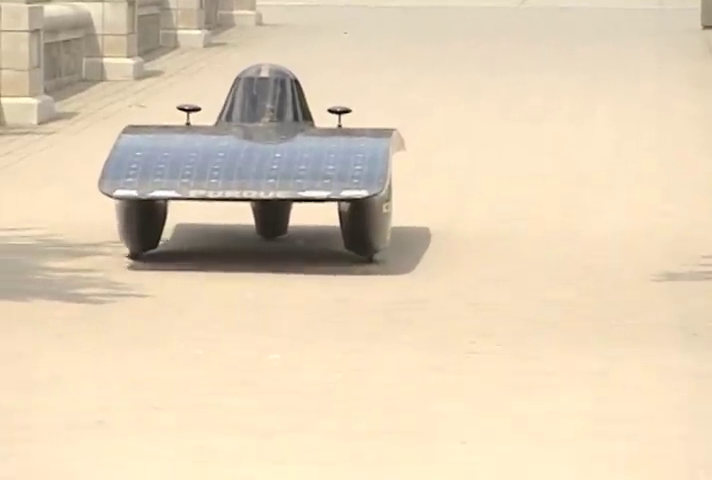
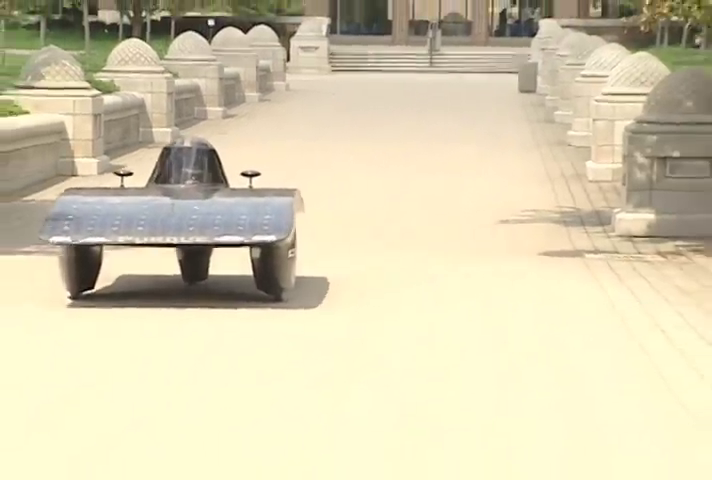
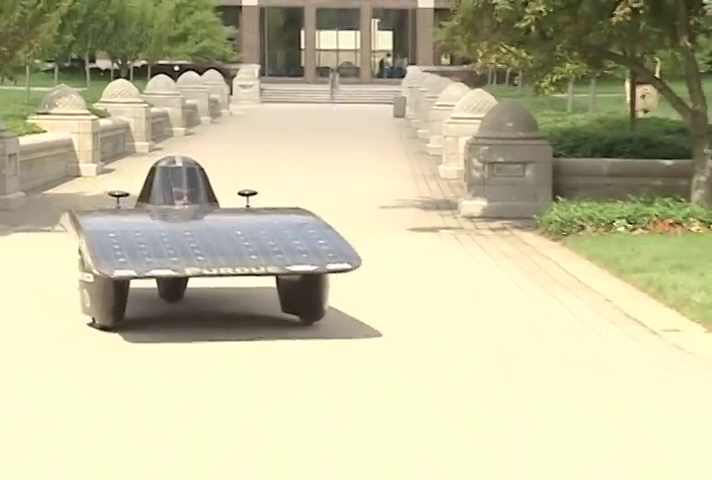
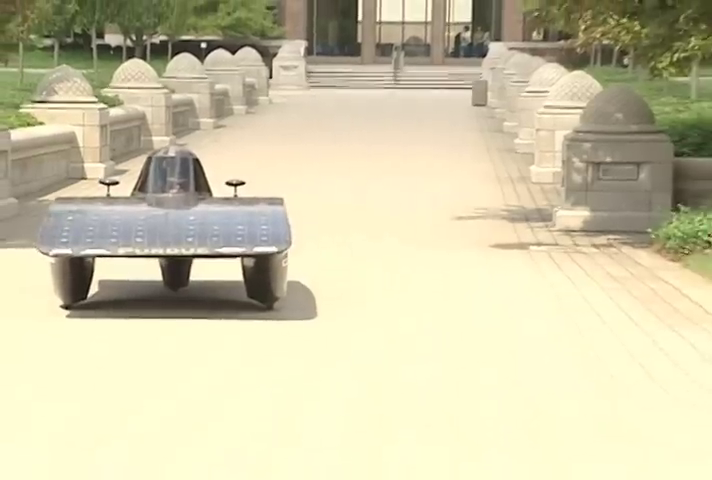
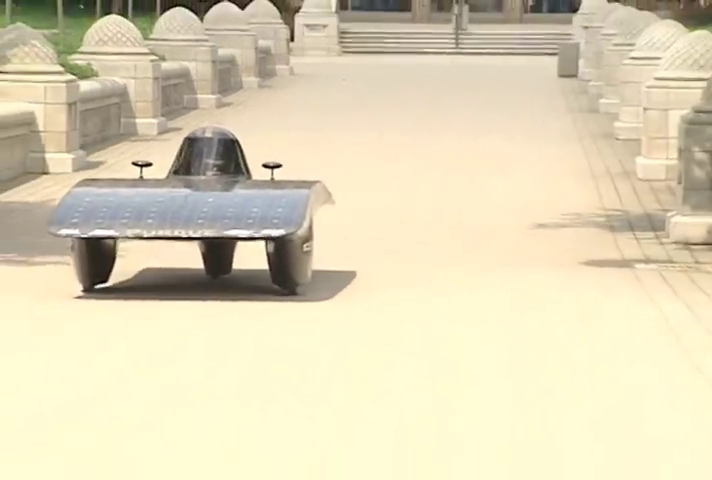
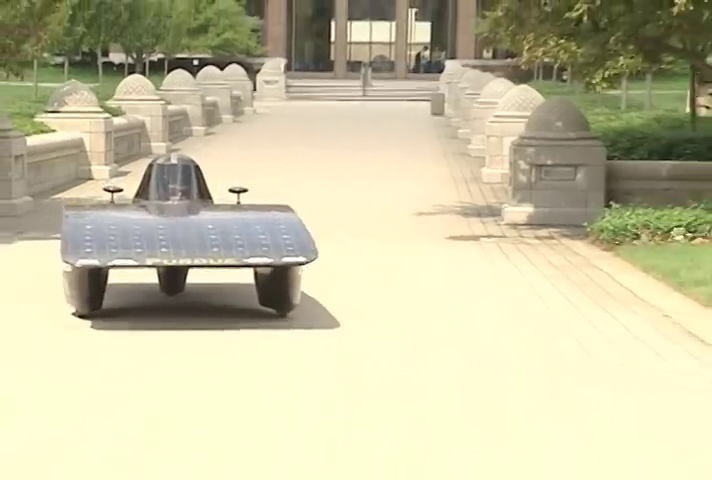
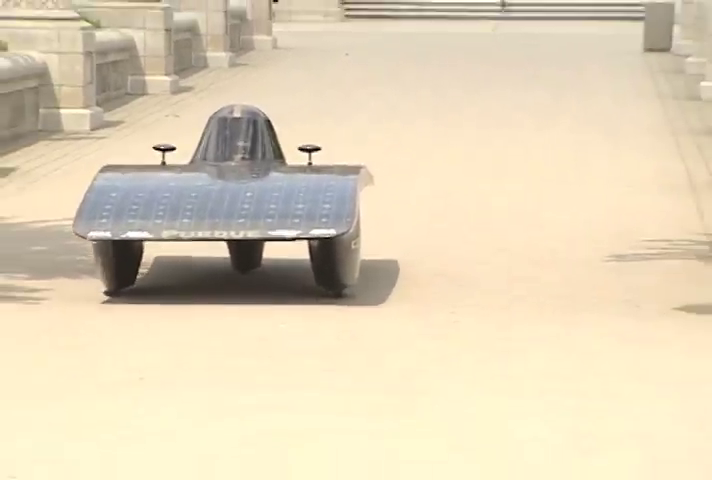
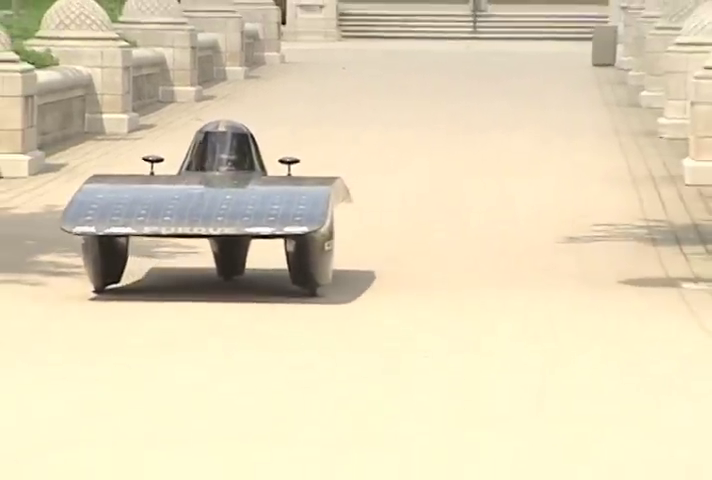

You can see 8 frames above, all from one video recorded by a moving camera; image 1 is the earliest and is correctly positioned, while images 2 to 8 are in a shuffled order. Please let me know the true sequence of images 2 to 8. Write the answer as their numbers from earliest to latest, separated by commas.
7, 8, 5, 2, 4, 6, 3
